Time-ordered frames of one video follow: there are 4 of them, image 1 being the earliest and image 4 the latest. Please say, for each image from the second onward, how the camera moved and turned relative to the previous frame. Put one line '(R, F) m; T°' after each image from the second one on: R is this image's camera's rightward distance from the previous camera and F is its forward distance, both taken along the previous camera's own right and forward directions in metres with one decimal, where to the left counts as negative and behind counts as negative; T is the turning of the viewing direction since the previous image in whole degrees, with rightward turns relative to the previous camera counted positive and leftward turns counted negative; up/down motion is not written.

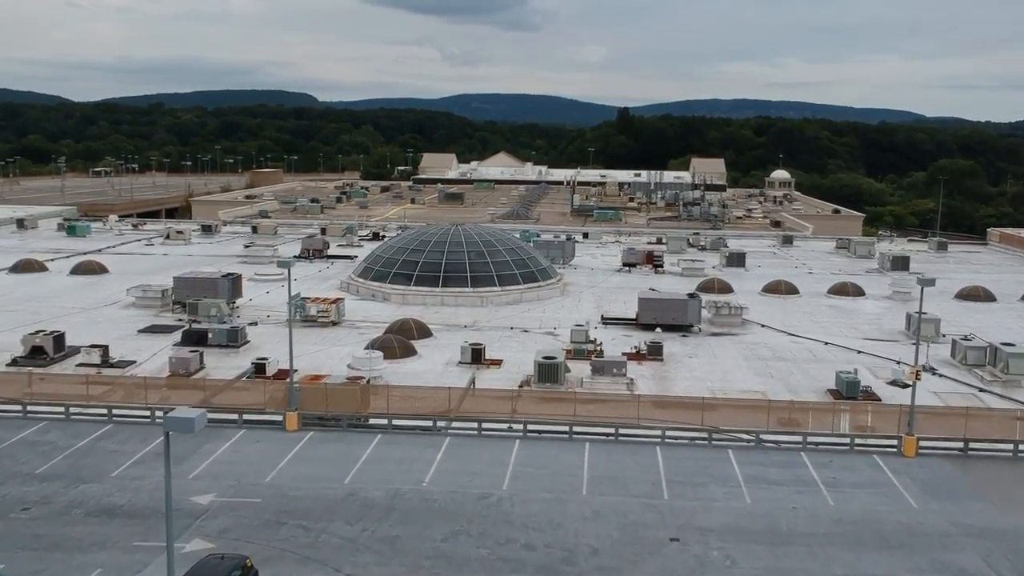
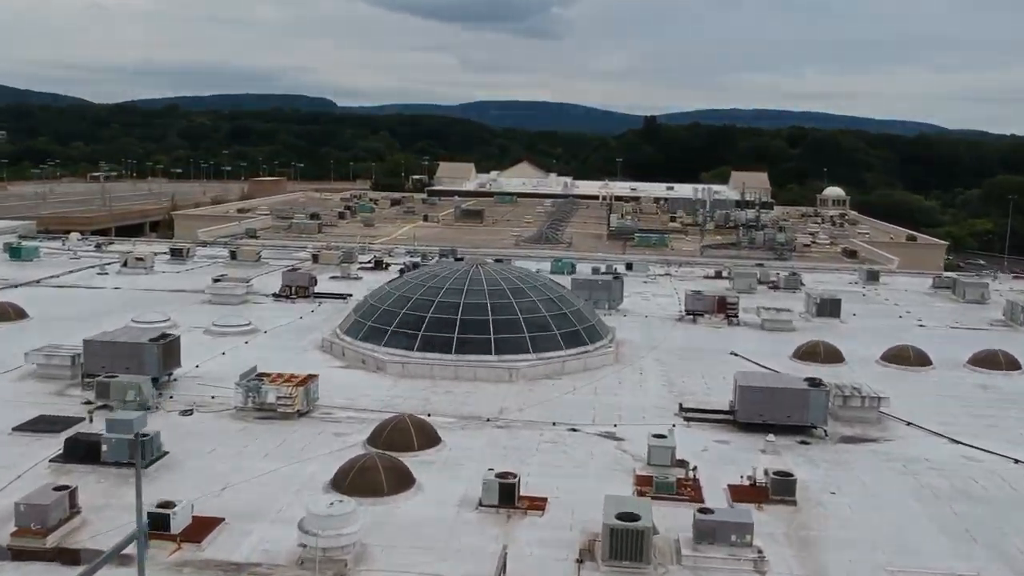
(-0.7, +10.4) m; -1°
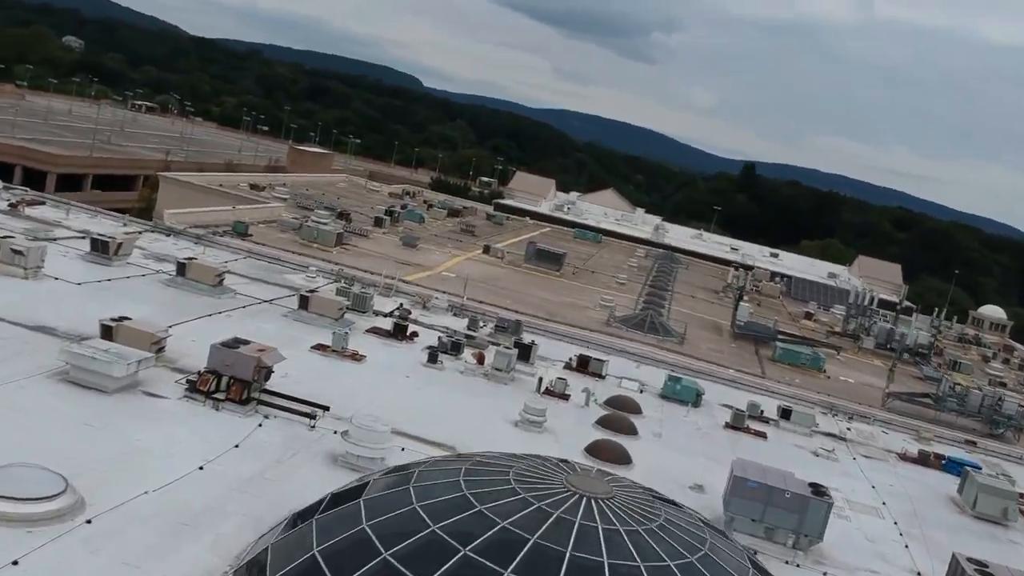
(-2.1, +18.9) m; -2°
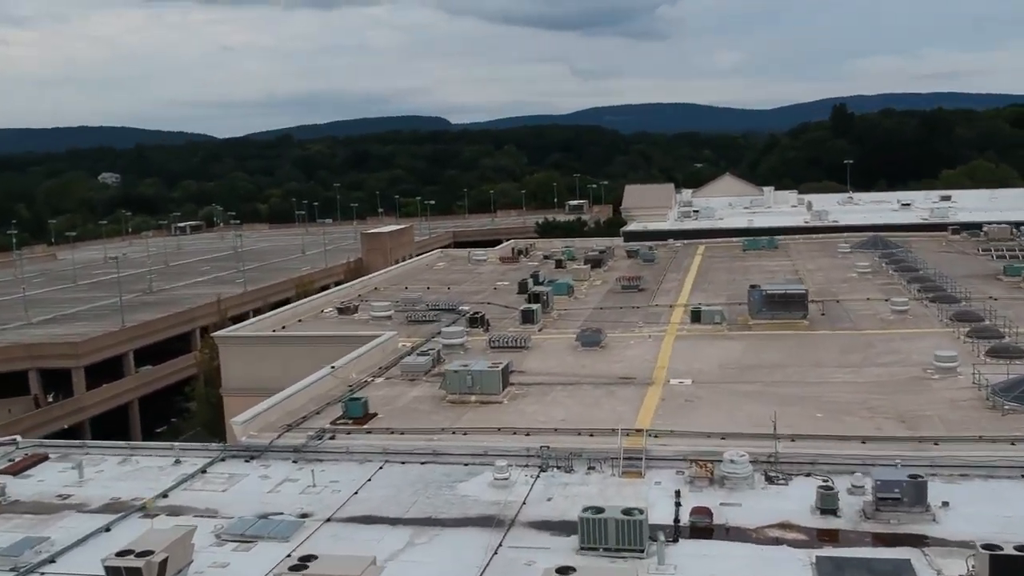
(-4.9, +17.1) m; -4°
